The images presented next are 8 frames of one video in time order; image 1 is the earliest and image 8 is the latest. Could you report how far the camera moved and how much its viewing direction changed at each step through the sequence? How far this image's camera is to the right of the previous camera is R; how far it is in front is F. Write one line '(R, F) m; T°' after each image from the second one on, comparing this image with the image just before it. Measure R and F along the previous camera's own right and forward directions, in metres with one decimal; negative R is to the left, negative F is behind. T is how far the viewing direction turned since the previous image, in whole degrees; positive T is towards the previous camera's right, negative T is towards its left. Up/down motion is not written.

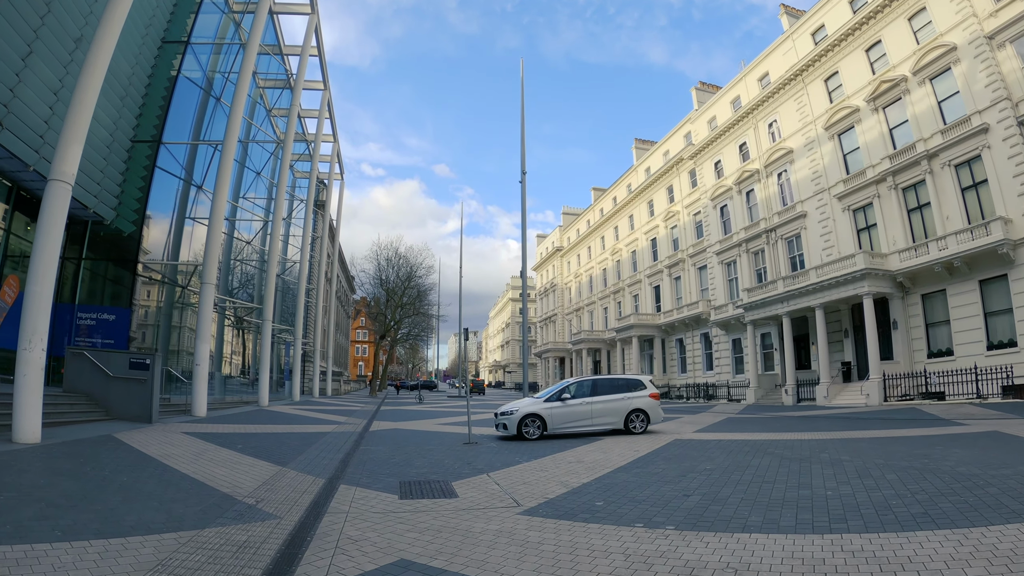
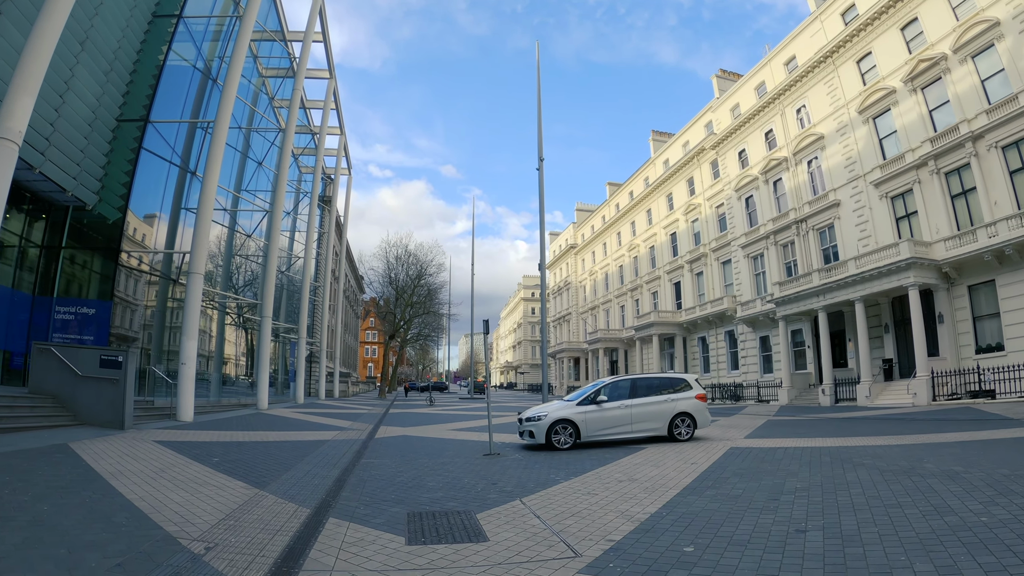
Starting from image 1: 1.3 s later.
(-0.3, +1.8) m; -1°
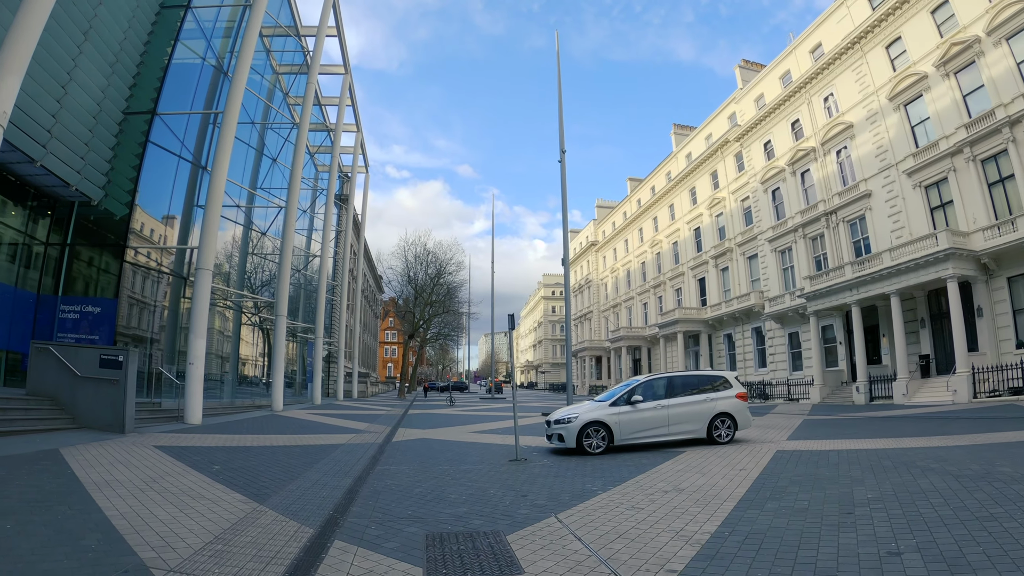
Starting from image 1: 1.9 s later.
(-0.1, +0.8) m; -2°
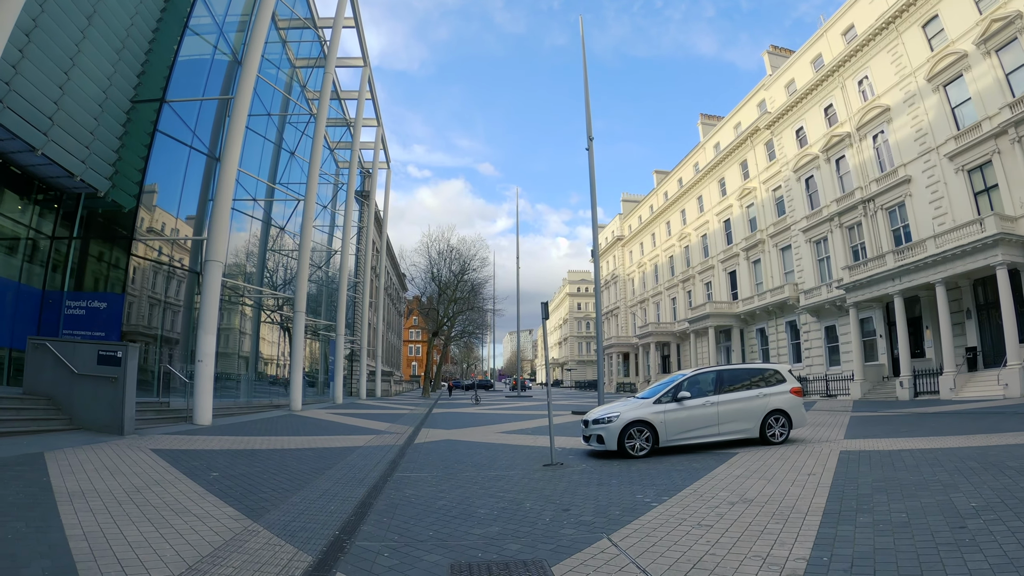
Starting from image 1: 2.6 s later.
(-0.2, +0.9) m; -2°
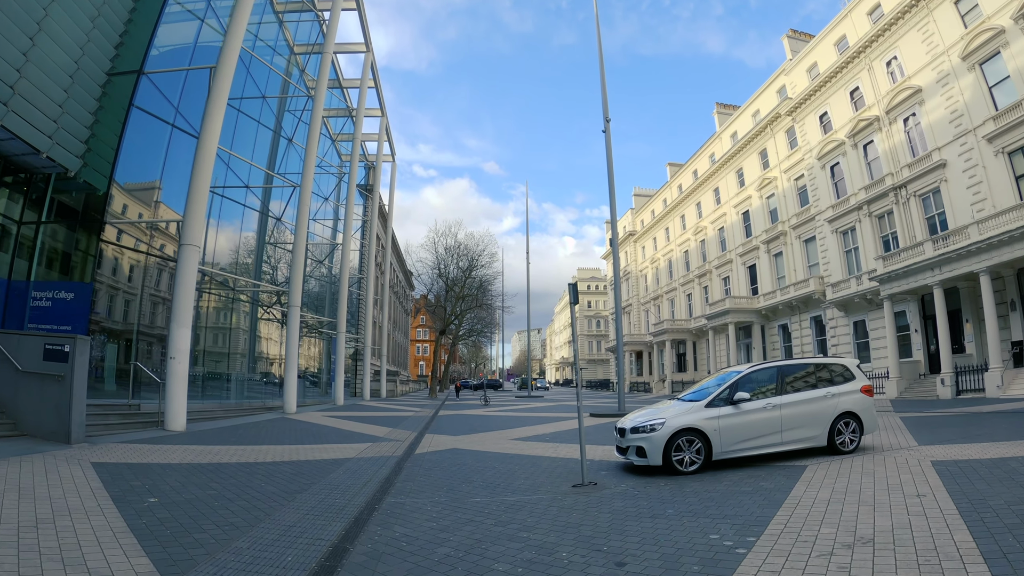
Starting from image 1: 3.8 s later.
(-0.1, +1.5) m; -1°
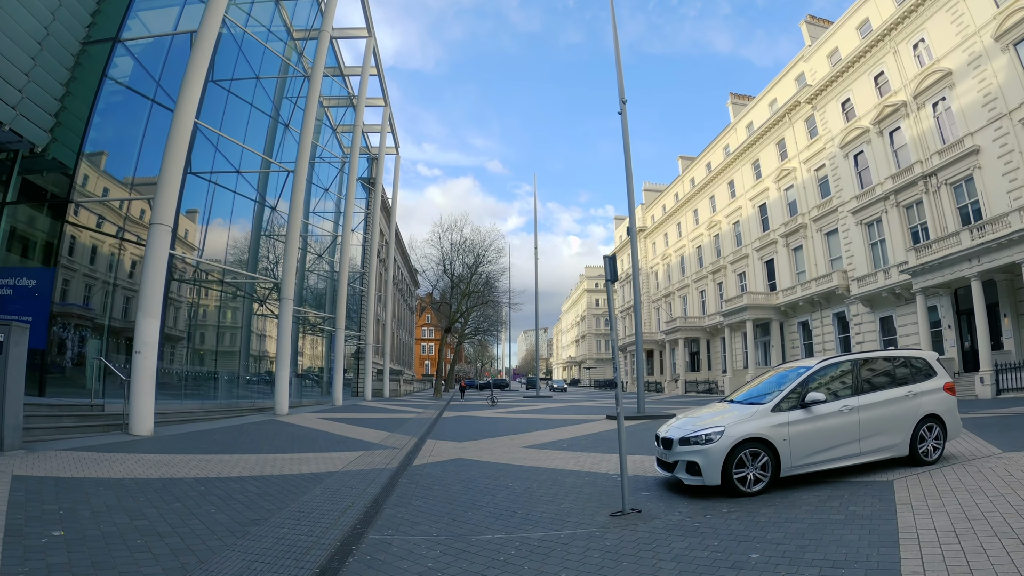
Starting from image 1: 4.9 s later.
(-0.1, +1.4) m; -1°
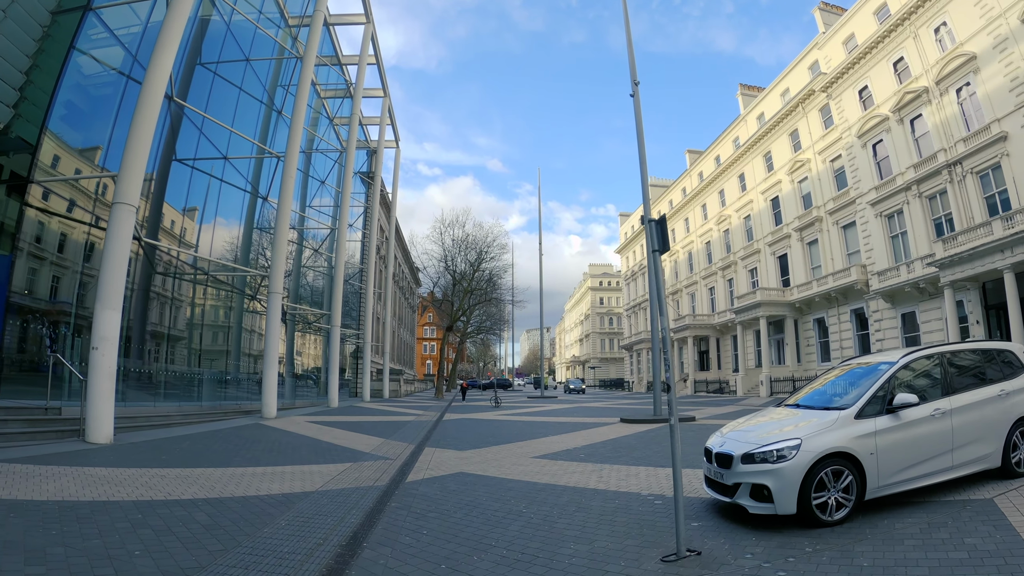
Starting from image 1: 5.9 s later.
(-0.1, +1.2) m; 0°
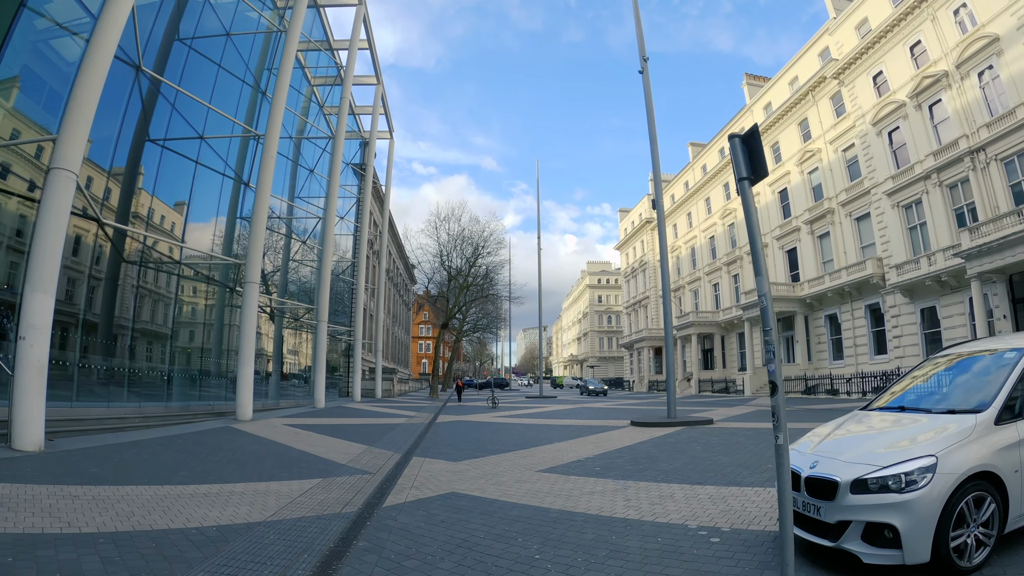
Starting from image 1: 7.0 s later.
(0.0, +1.3) m; 0°
